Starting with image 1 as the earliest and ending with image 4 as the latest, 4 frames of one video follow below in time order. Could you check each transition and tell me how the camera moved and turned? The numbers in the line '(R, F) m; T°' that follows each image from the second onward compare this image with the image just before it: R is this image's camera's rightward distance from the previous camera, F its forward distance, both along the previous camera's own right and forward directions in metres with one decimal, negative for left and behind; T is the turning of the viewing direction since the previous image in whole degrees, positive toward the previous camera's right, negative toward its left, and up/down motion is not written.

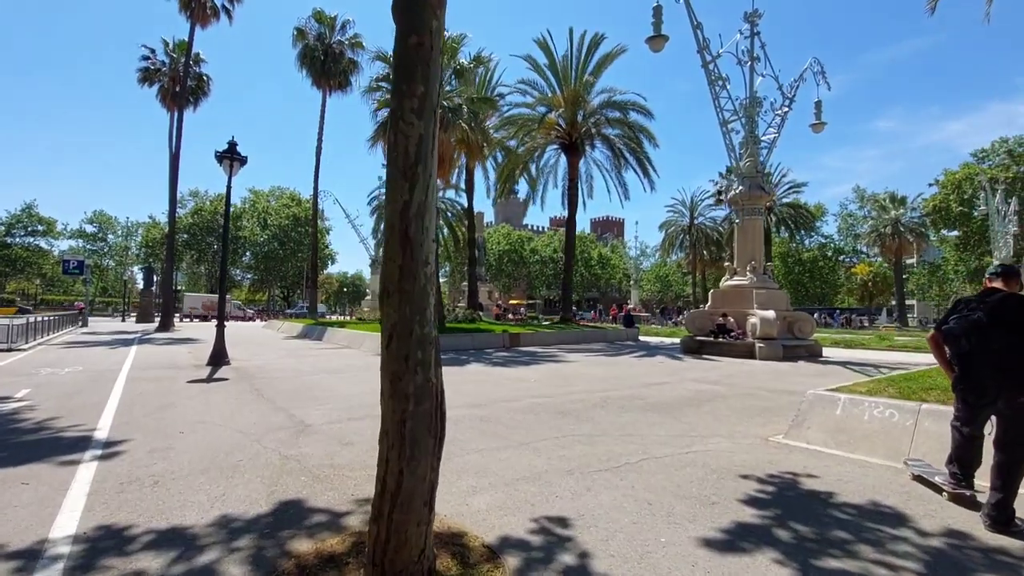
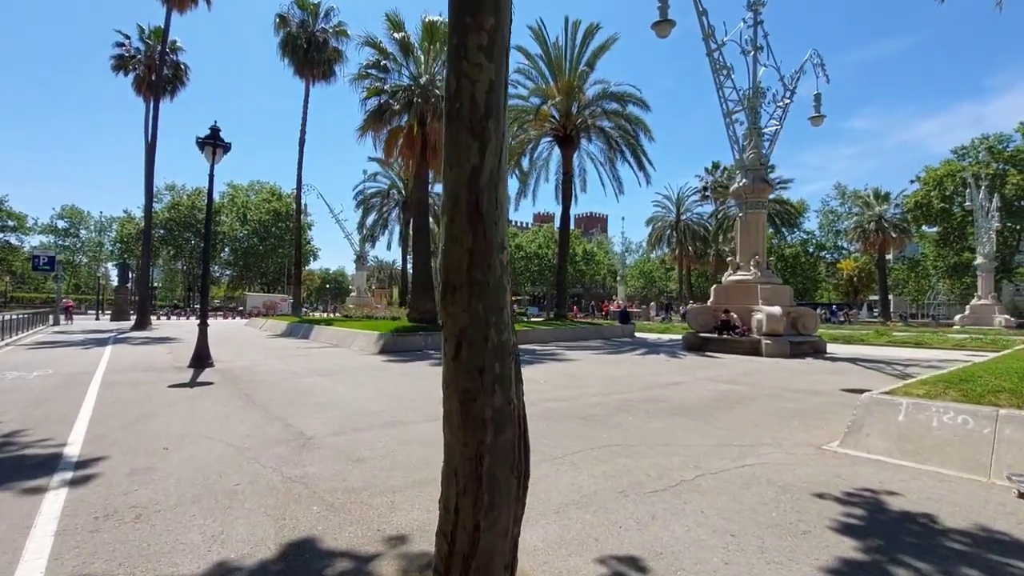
(-0.6, +0.8) m; +2°
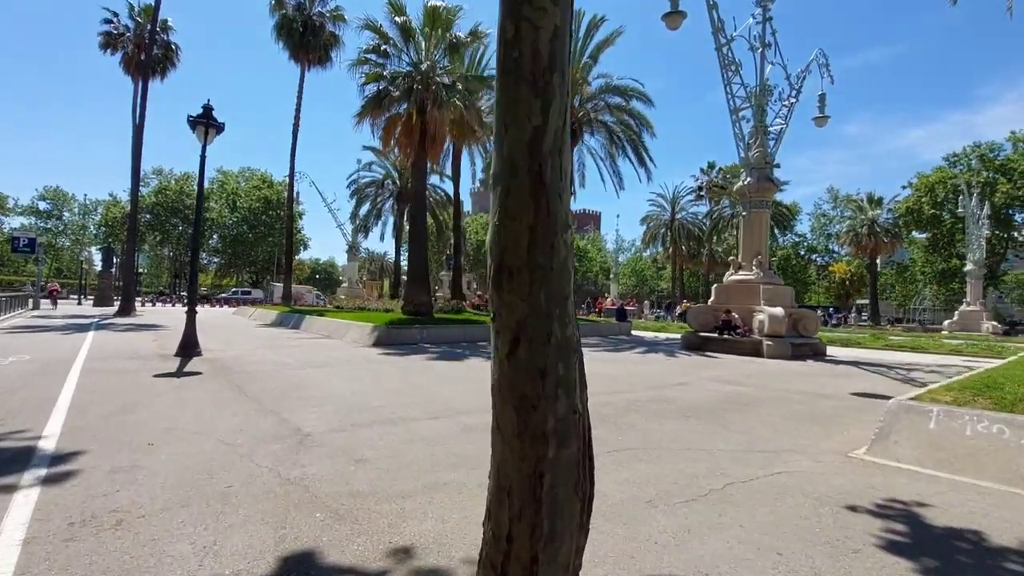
(-0.3, +0.4) m; +1°
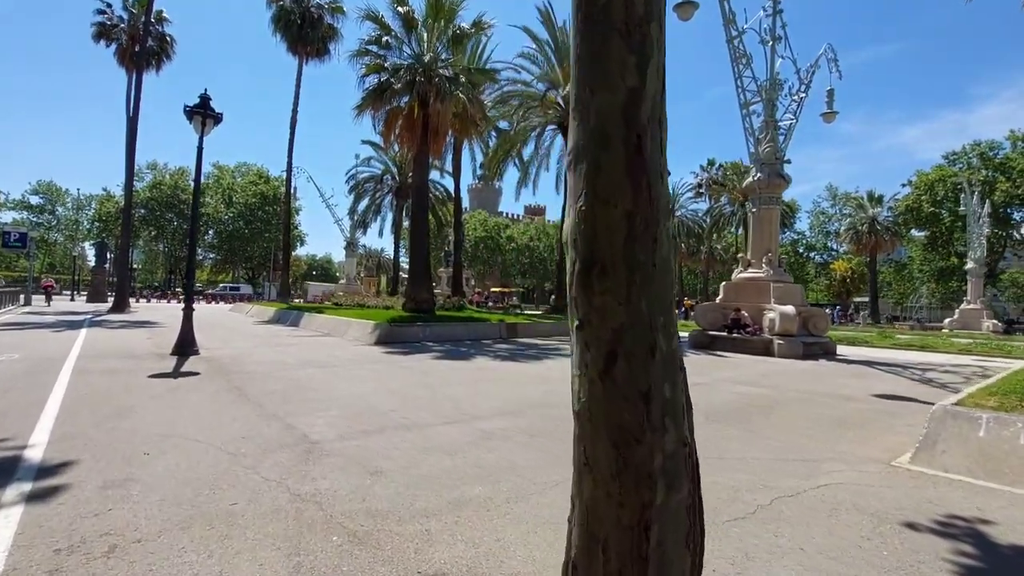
(-0.3, +0.4) m; 0°
